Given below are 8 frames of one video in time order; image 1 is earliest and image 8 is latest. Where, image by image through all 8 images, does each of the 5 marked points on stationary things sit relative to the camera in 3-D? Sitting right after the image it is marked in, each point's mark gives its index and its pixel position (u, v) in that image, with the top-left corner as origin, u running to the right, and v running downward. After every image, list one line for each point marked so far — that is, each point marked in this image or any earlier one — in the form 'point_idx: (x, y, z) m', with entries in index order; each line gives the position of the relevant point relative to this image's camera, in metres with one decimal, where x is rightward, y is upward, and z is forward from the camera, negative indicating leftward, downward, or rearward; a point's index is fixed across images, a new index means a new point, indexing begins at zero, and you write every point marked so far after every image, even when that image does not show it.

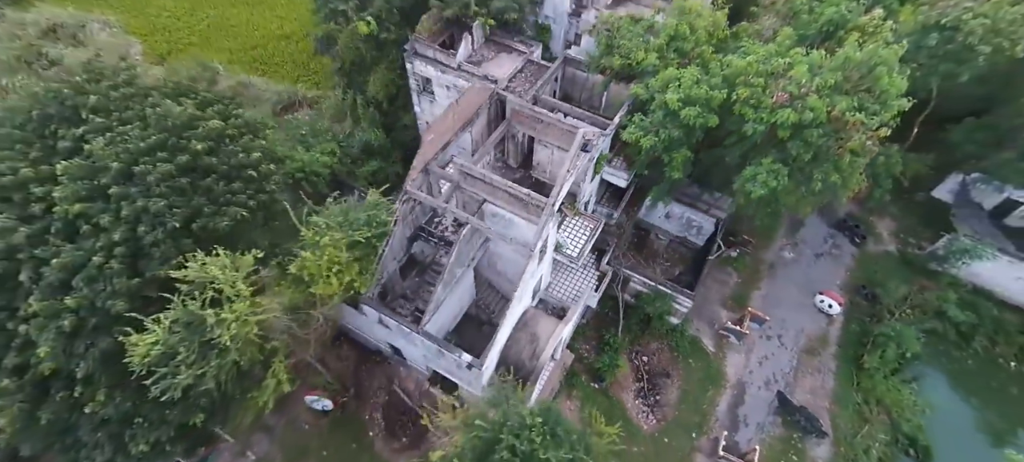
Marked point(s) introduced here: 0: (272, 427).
0: (-9.1, -7.4, +19.3) m
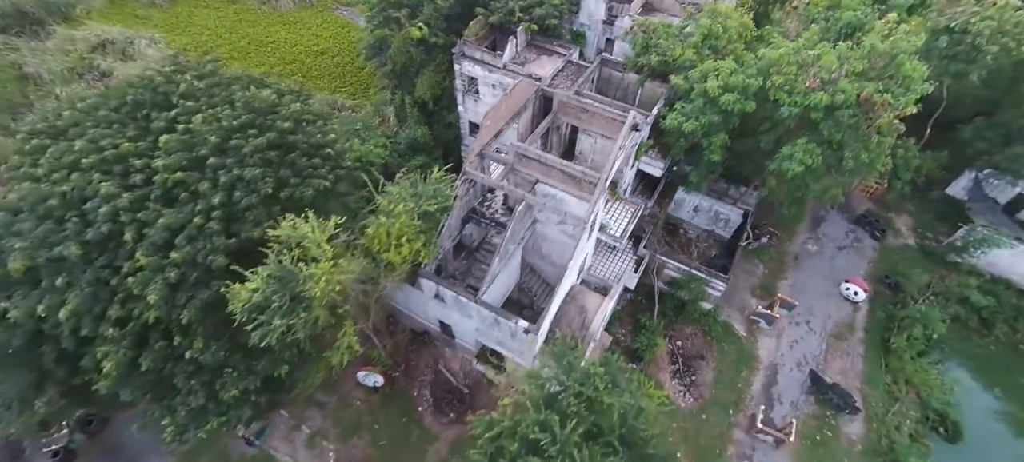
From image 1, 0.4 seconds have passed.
0: (-7.4, -6.8, +20.1) m
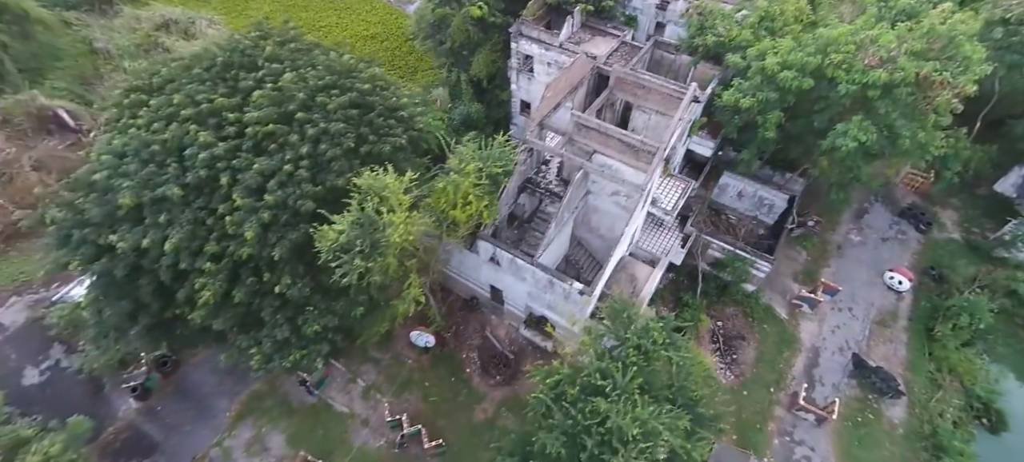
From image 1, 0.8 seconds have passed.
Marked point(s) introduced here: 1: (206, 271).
0: (-5.6, -5.4, +21.1) m
1: (-8.3, -1.1, +13.7) m
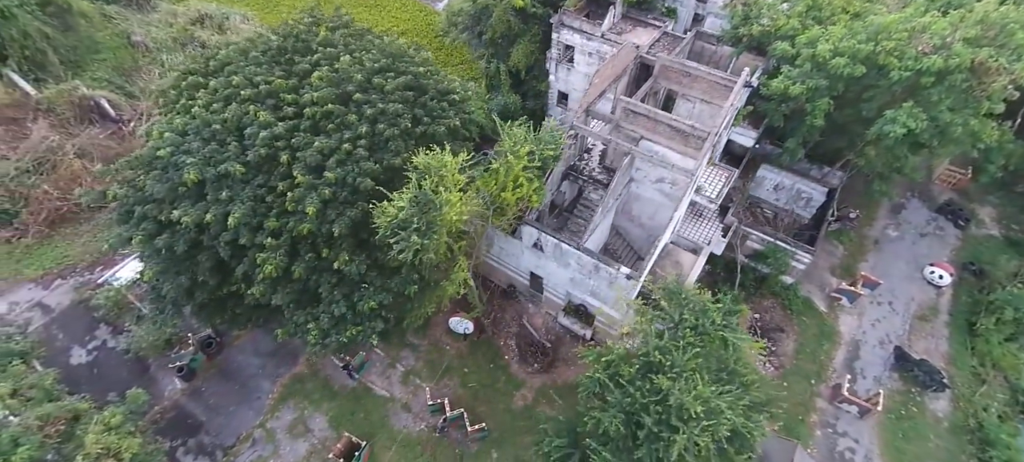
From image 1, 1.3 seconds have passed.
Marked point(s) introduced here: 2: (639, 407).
0: (-3.9, -4.8, +21.2) m
1: (-6.8, -0.4, +14.0) m
2: (+3.2, -4.5, +12.9) m
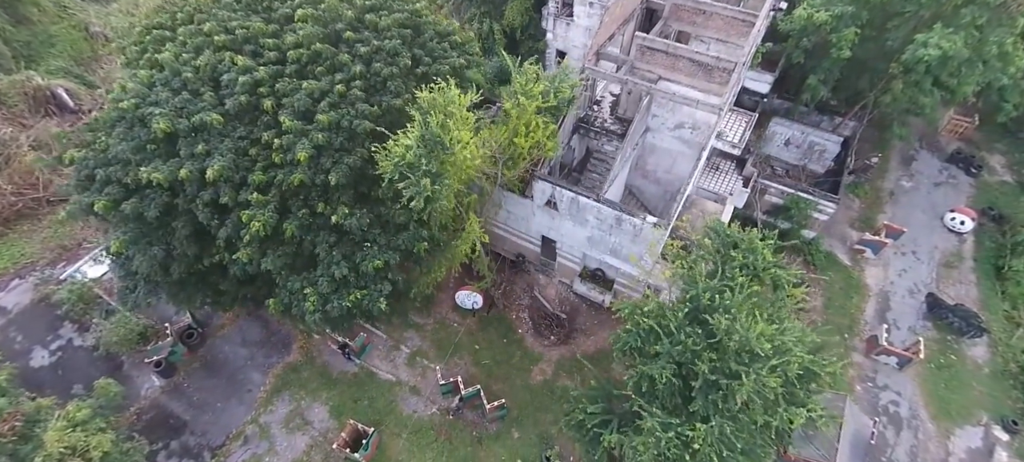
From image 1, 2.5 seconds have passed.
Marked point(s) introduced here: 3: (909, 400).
0: (-3.4, -3.6, +19.4) m
1: (-6.2, +0.7, +12.2) m
2: (+4.0, -2.8, +11.4) m
3: (+13.8, -5.9, +17.6) m
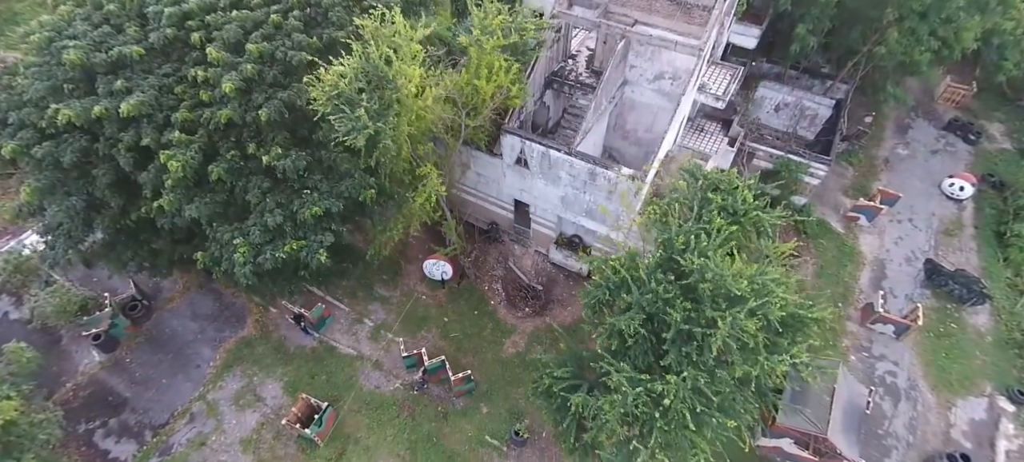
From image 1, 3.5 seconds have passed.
0: (-4.5, -2.4, +18.2) m
1: (-7.2, +1.9, +10.9) m
2: (+3.0, -1.5, +10.2) m
3: (+12.8, -4.5, +16.5) m
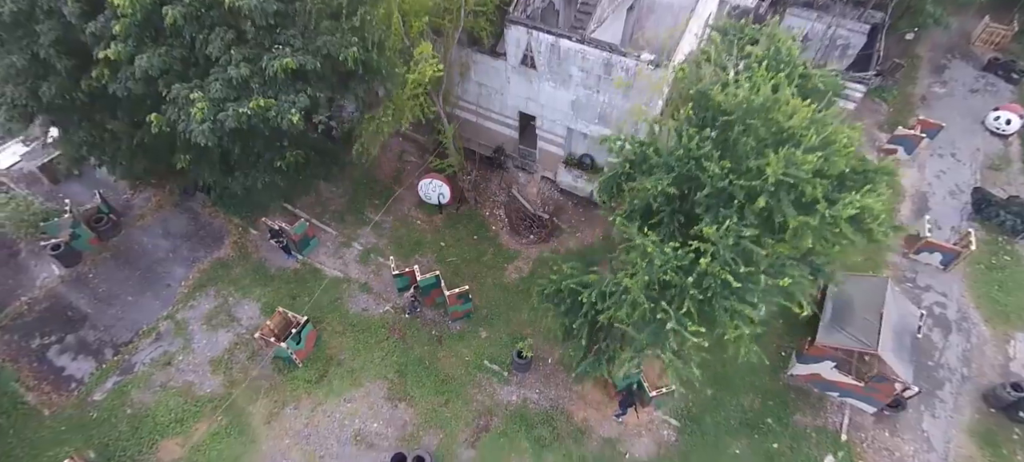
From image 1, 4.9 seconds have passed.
0: (-4.3, +0.3, +16.6) m
1: (-7.1, +4.7, +9.4) m
2: (+3.1, +1.2, +8.5) m
3: (+12.9, -2.0, +14.7) m
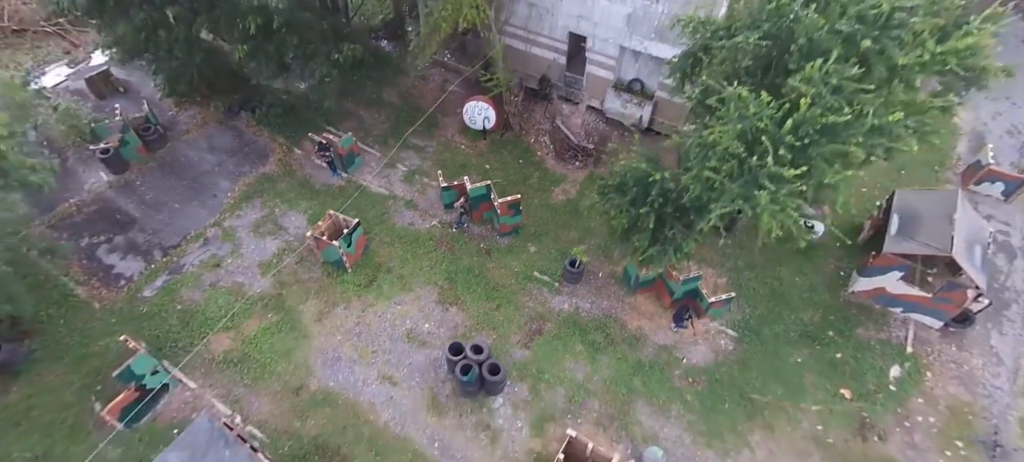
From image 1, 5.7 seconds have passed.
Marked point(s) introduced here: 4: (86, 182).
0: (-2.9, +2.8, +16.4) m
1: (-5.7, +7.2, +9.2) m
2: (+4.4, +3.4, +8.2) m
3: (+14.3, 0.0, +14.2) m
4: (-12.2, +1.4, +14.5) m
